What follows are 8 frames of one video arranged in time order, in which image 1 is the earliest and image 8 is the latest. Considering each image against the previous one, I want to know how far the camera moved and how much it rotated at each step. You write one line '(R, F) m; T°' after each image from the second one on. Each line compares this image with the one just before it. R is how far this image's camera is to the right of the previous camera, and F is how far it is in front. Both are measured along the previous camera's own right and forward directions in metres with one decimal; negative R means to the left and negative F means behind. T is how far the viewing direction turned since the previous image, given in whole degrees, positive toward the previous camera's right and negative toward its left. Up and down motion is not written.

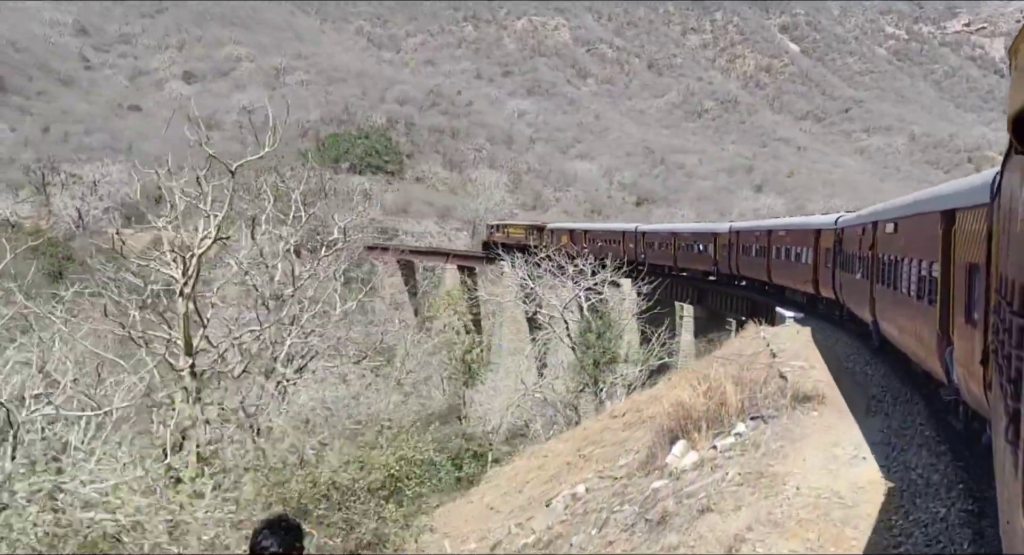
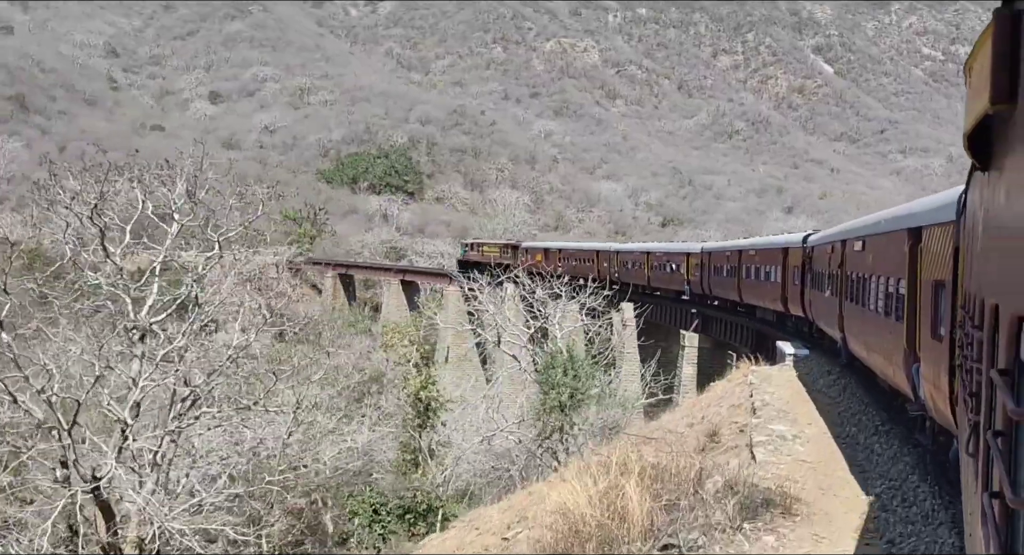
(+0.7, +1.4) m; -2°
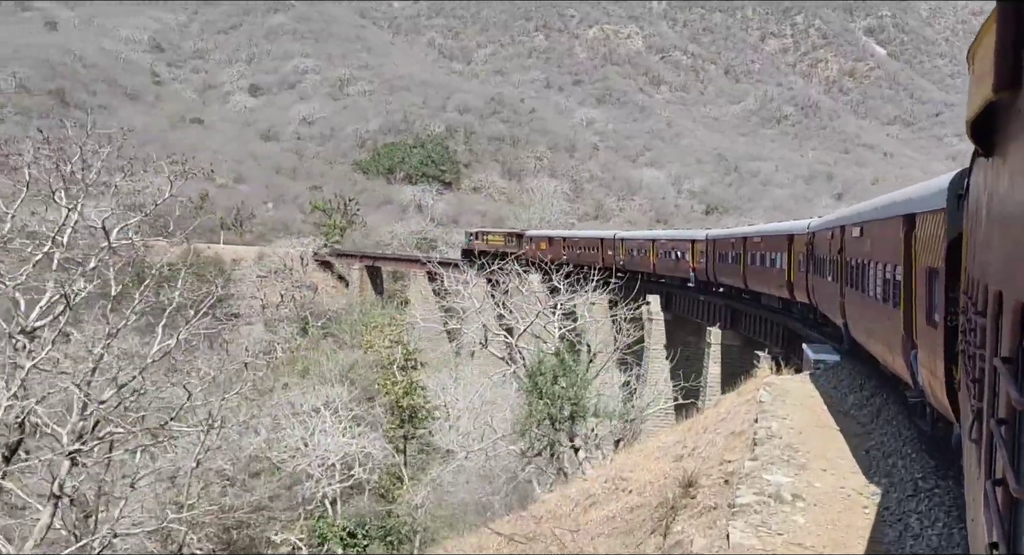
(+0.5, +1.0) m; -3°
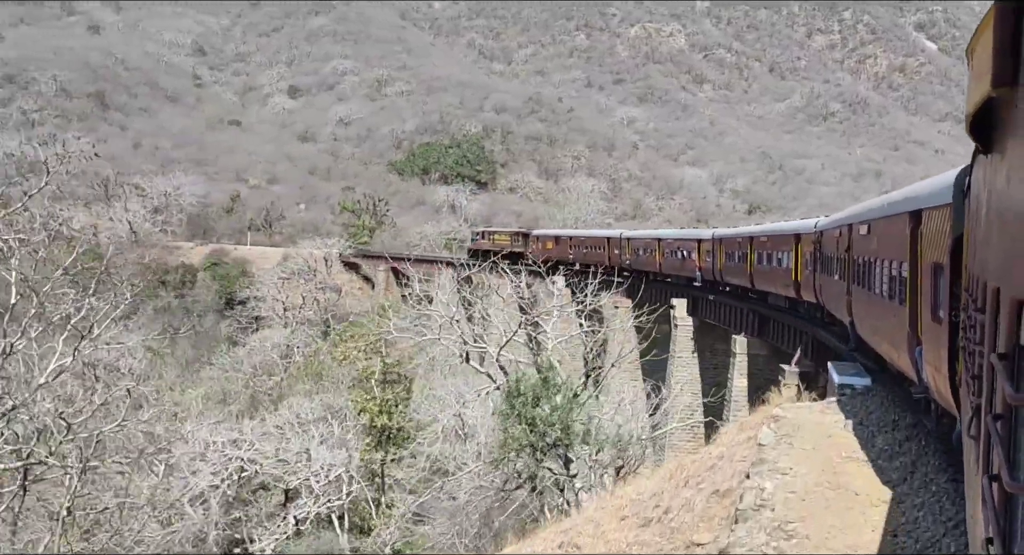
(+0.4, +0.9) m; -3°
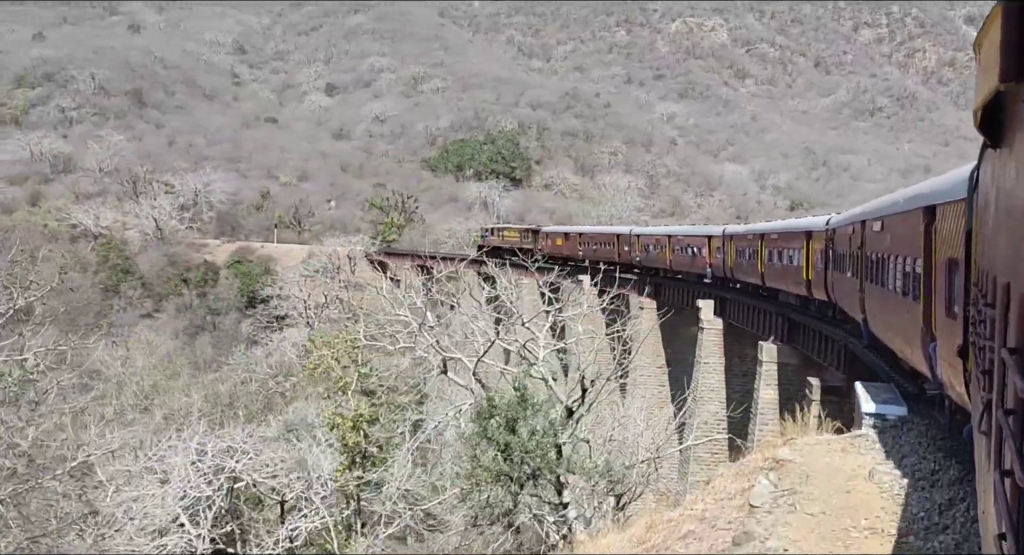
(+0.4, +0.8) m; -3°
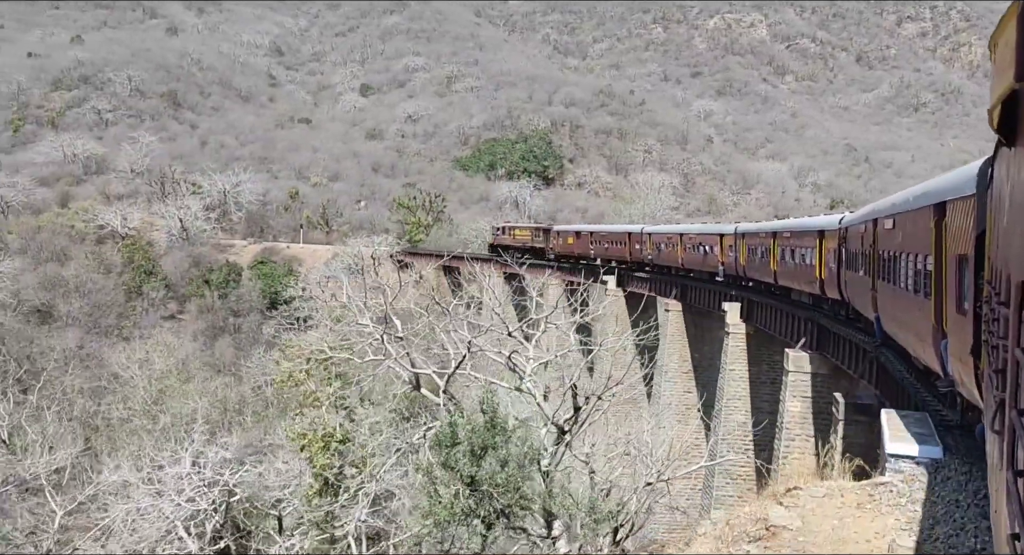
(+0.3, +0.6) m; -2°
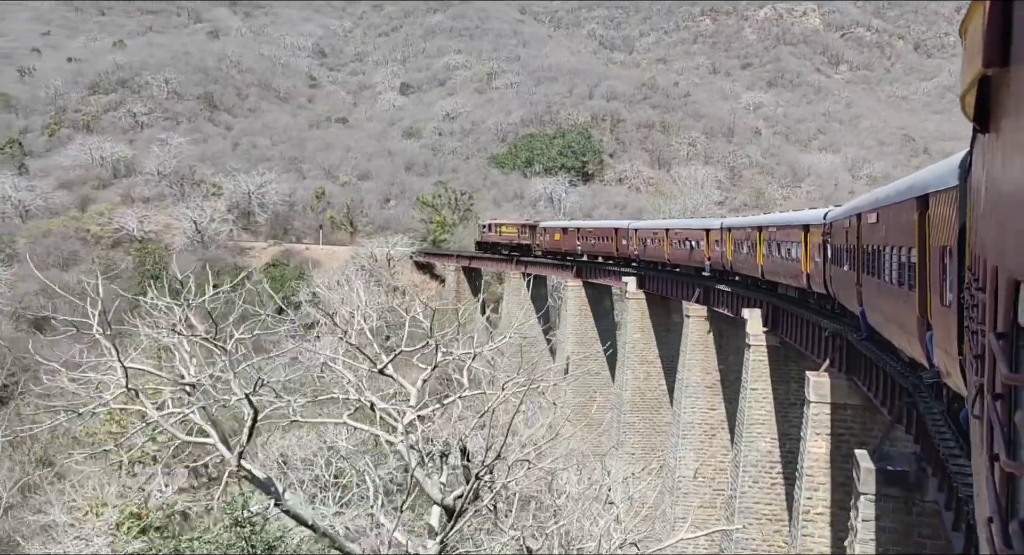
(+0.8, +1.6) m; -3°
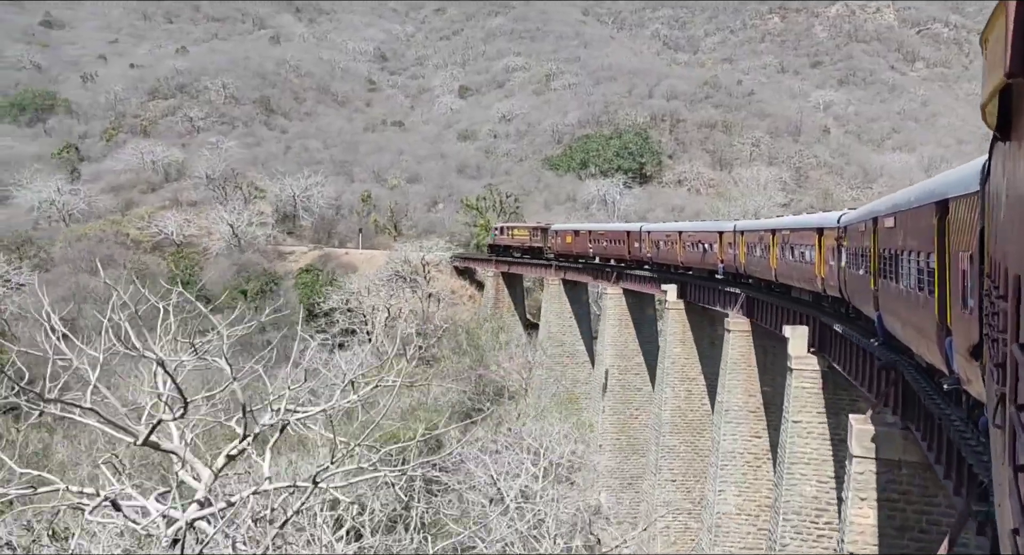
(+0.6, +1.4) m; -4°
